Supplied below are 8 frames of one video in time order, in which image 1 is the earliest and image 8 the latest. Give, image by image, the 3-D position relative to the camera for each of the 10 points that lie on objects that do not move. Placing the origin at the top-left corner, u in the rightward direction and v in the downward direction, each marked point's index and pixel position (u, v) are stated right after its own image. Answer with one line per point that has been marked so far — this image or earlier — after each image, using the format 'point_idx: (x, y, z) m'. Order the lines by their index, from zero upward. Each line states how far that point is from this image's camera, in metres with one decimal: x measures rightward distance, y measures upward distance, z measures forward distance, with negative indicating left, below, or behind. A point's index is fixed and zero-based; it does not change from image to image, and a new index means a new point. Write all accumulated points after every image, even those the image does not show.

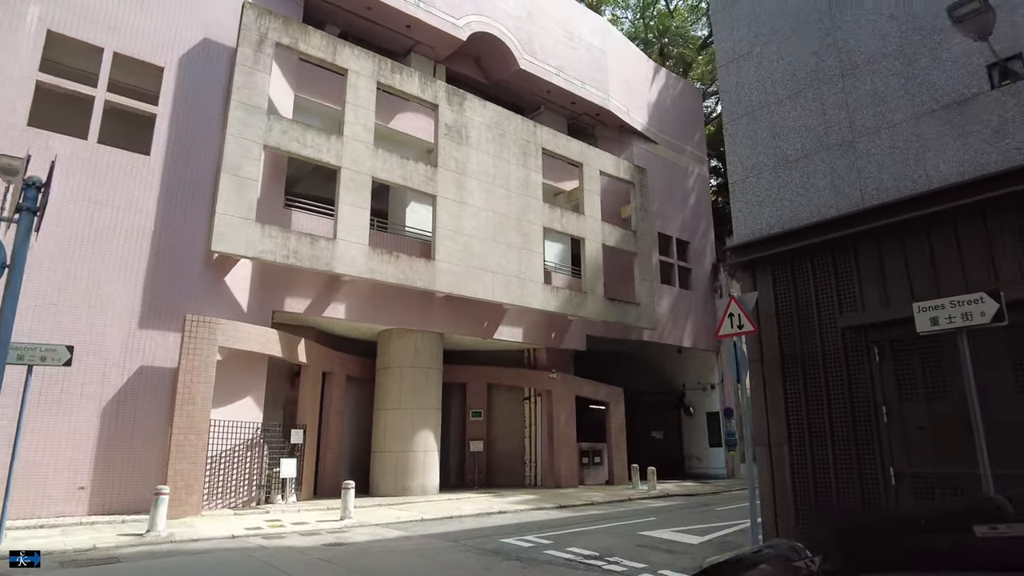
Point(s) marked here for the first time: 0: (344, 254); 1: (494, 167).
0: (-4.2, +0.9, +16.1) m
1: (-0.6, +3.7, +19.8) m
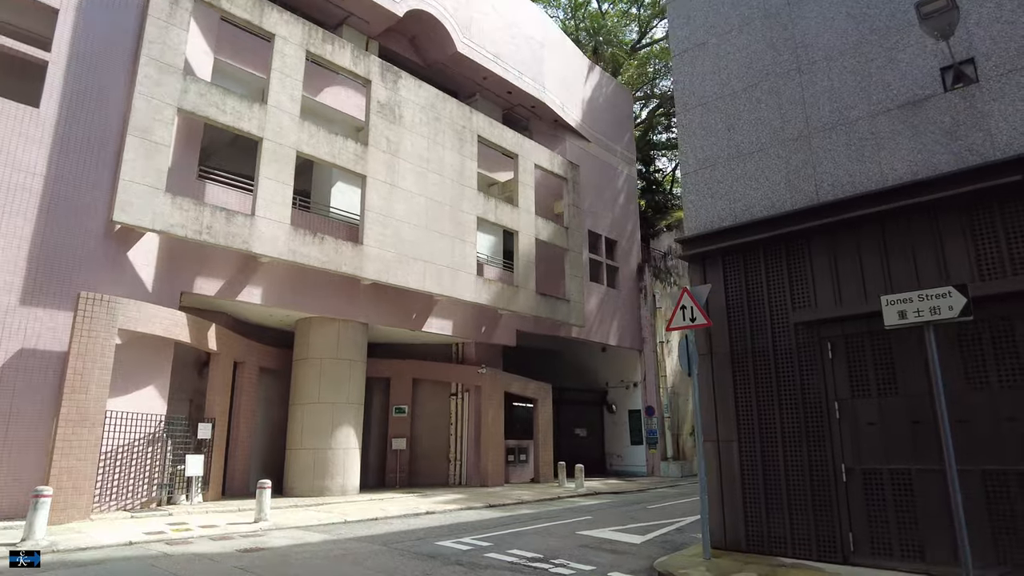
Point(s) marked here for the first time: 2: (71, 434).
0: (-5.6, +1.3, +14.8) m
1: (-2.4, +4.0, +18.9) m
2: (-7.9, -2.6, +11.7) m
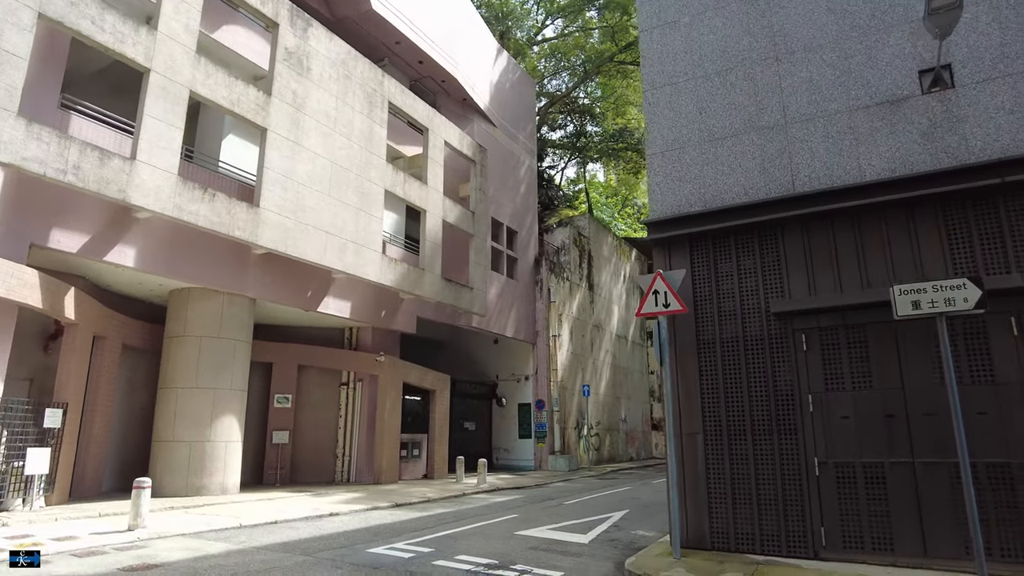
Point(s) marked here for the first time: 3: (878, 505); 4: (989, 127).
0: (-6.9, +2.0, +12.3) m
1: (-4.6, +4.6, +17.0) m
2: (-8.7, -1.8, +8.8) m
3: (+4.6, -2.7, +8.1) m
4: (+6.2, +2.1, +8.4) m
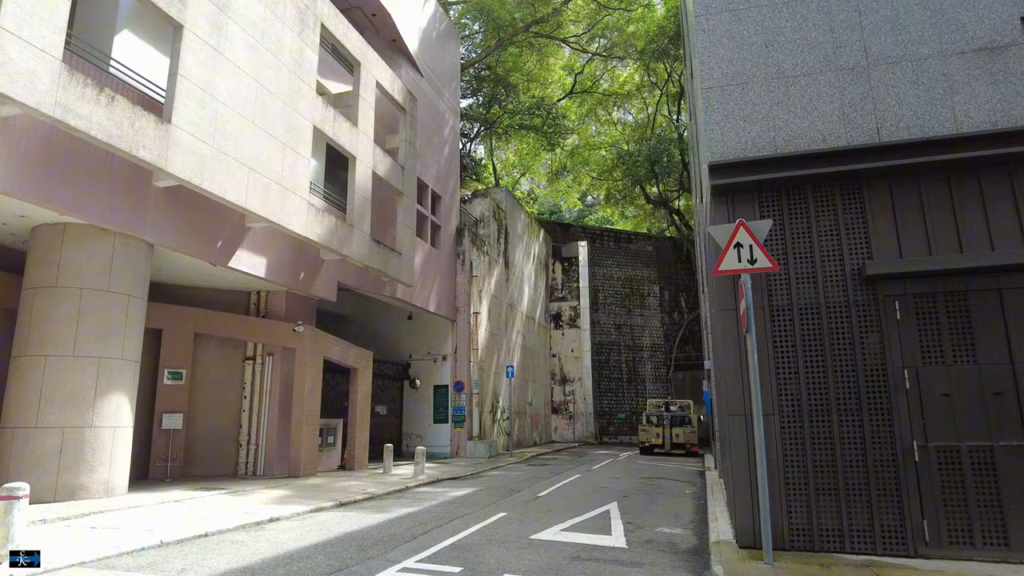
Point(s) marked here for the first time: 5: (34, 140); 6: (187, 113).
0: (-6.7, +3.0, +8.7) m
1: (-5.3, +5.6, +13.8) m
2: (-7.8, -0.8, +4.9) m
3: (+5.2, -2.3, +7.2) m
4: (+6.9, +2.4, +7.7) m
5: (-7.2, +2.2, +9.7) m
6: (-5.7, +3.1, +11.5) m
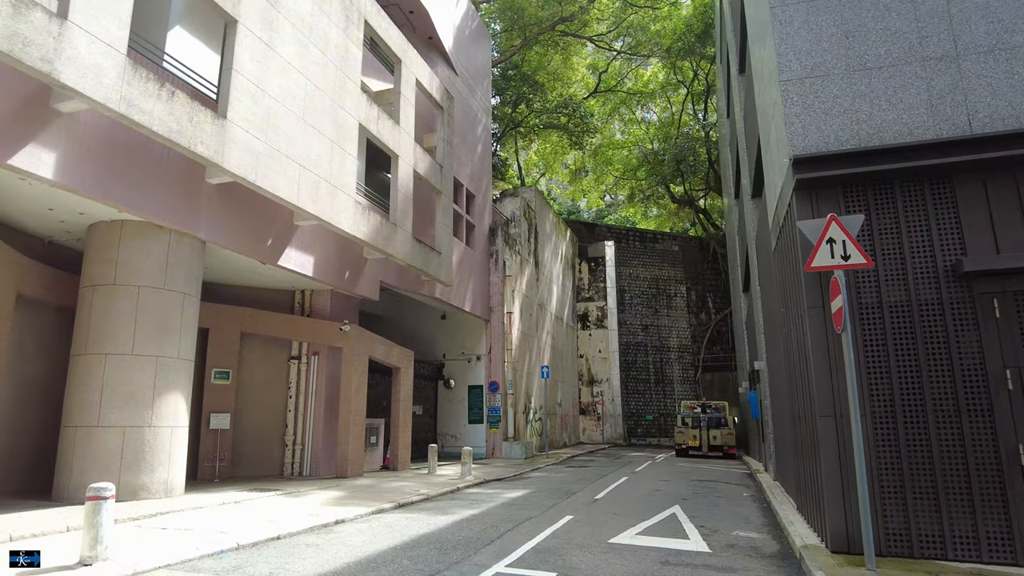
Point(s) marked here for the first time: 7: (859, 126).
0: (-5.7, +3.1, +8.6) m
1: (-4.2, +5.7, +13.7) m
2: (-6.8, -0.7, +4.9) m
3: (+6.2, -2.2, +6.9) m
4: (+7.9, +2.5, +7.4) m
5: (-6.2, +2.3, +9.7) m
6: (-4.7, +3.1, +11.4) m
7: (+4.5, +2.1, +8.5) m
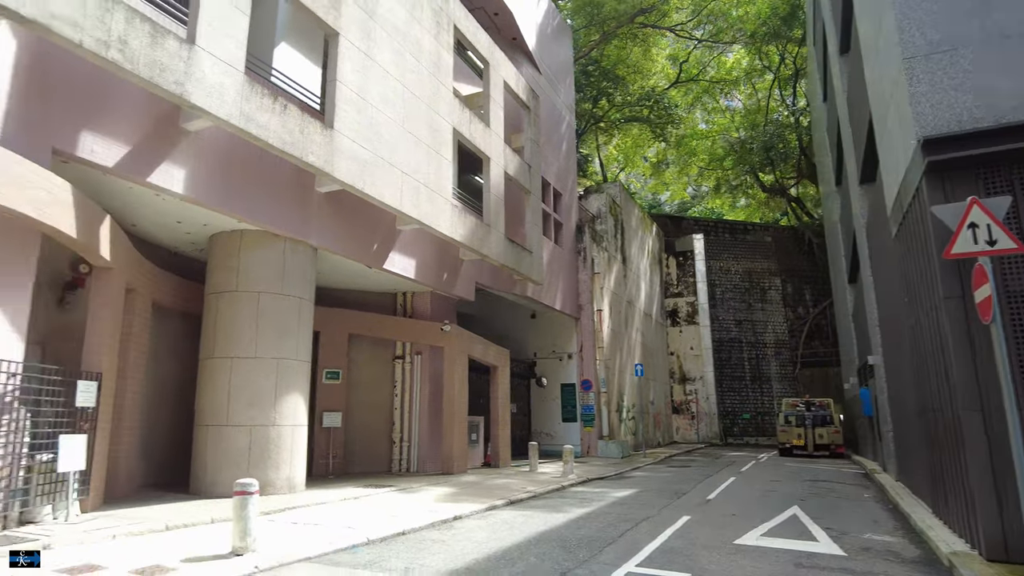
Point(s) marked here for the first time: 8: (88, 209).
0: (-4.3, +3.0, +9.2) m
1: (-2.3, +5.6, +14.0) m
2: (-5.7, -0.9, +5.6) m
3: (+7.5, -2.0, +6.0) m
4: (+9.1, +2.7, +6.4) m
5: (-4.6, +2.2, +10.3) m
6: (-3.0, +3.0, +11.8) m
7: (+5.9, +2.3, +7.8) m
8: (-5.4, +1.0, +8.3) m
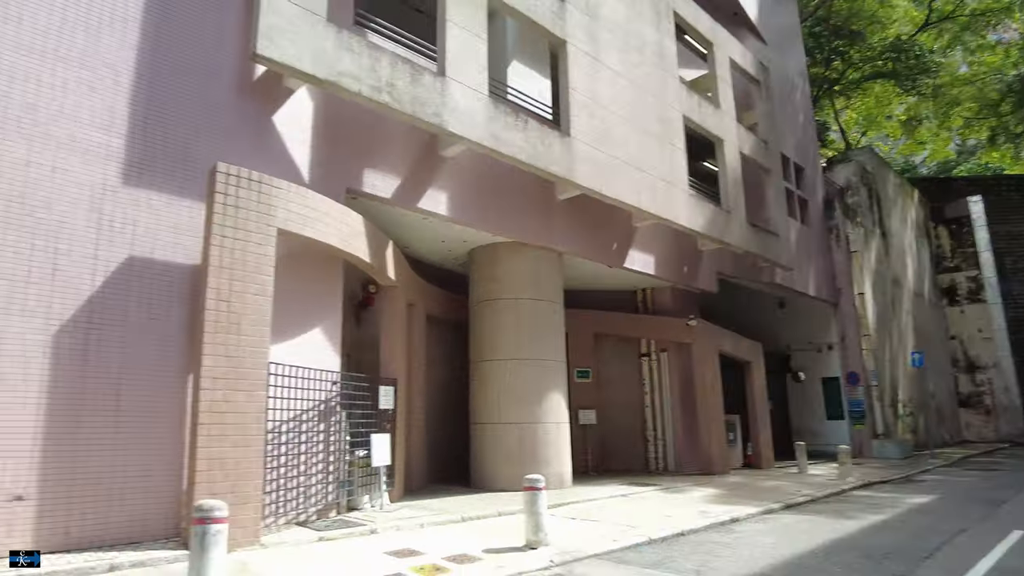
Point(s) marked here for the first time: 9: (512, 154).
0: (-0.8, +2.8, +9.9) m
1: (+2.5, +5.7, +13.9) m
2: (-3.0, -1.2, +7.0) m
3: (+9.6, -1.3, +3.0) m
4: (+10.9, +3.6, +2.9) m
5: (-0.7, +2.0, +11.0) m
6: (+1.3, +3.0, +12.0) m
7: (+8.4, +2.9, +5.3) m
8: (-2.0, +0.7, +9.5) m
9: (0.0, +2.2, +10.5) m
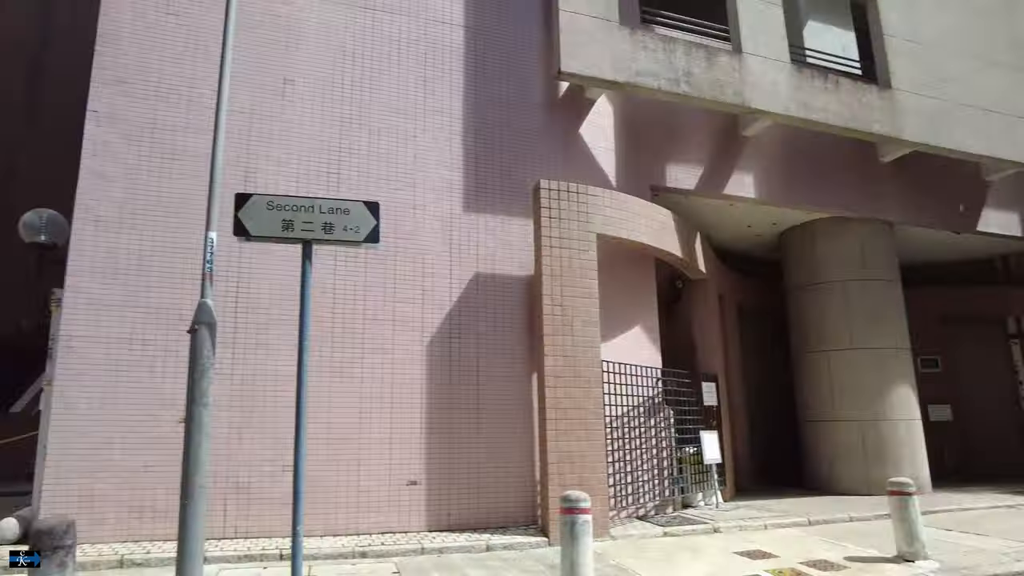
0: (+3.6, +3.0, +9.3) m
1: (+7.9, +6.2, +11.6) m
2: (+0.7, -1.3, +7.4) m
3: (+10.7, -0.4, -1.2) m
4: (+11.4, +4.6, -1.9) m
5: (+4.2, +2.2, +10.3) m
6: (+6.3, +3.4, +10.3) m
7: (+10.1, +3.7, +1.4) m
8: (+2.5, +0.8, +9.3) m
9: (+4.6, +2.4, +9.5) m
